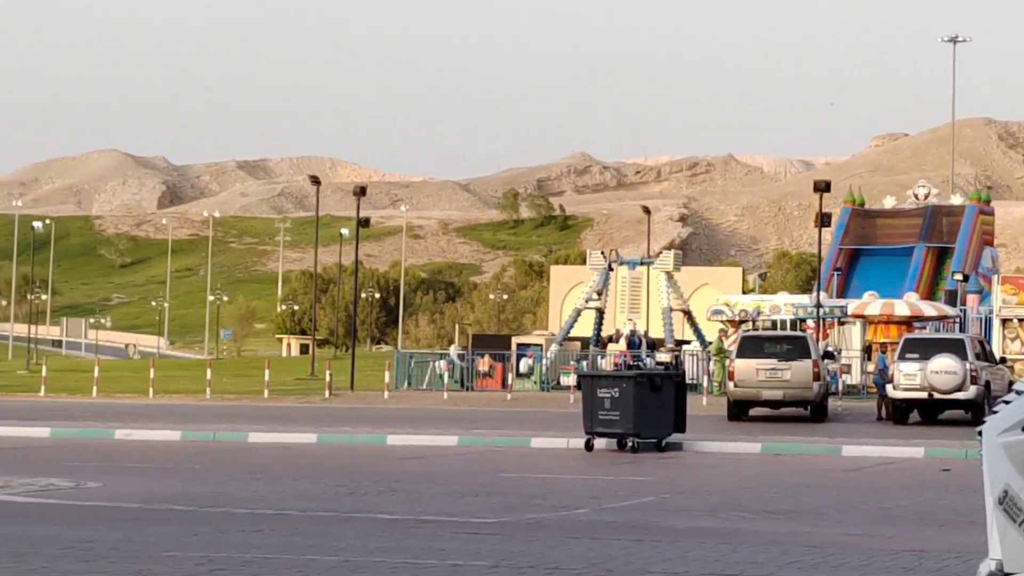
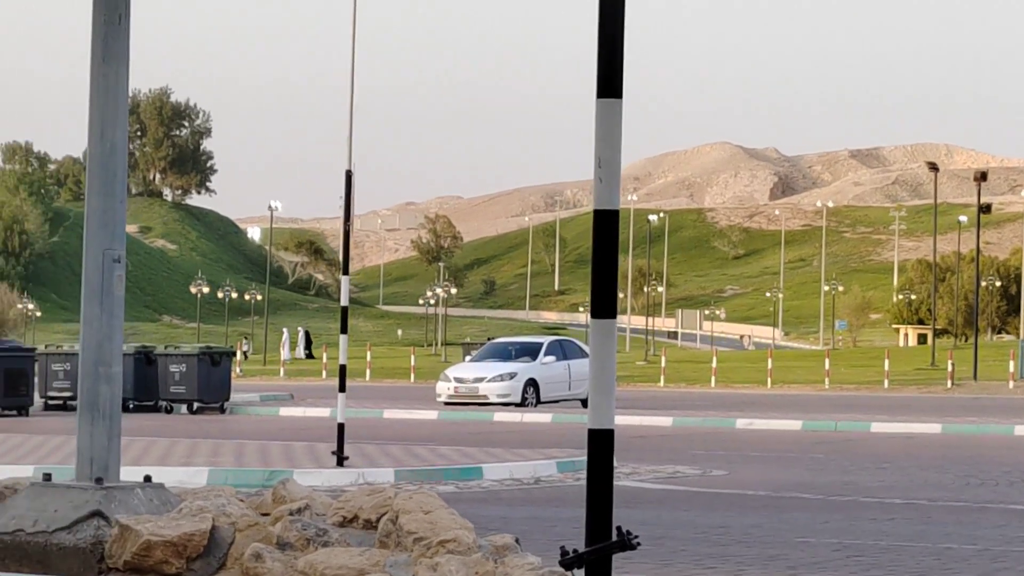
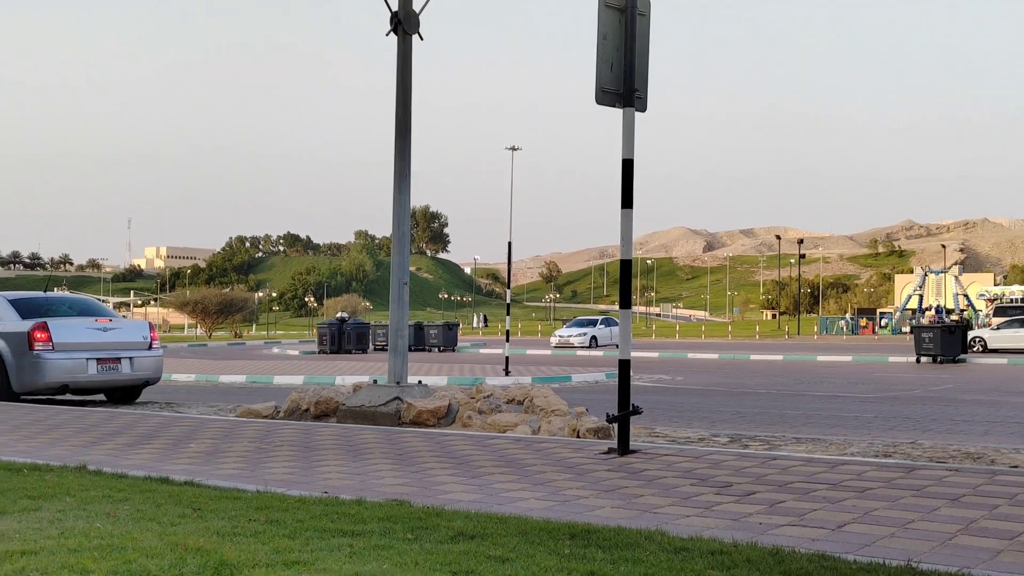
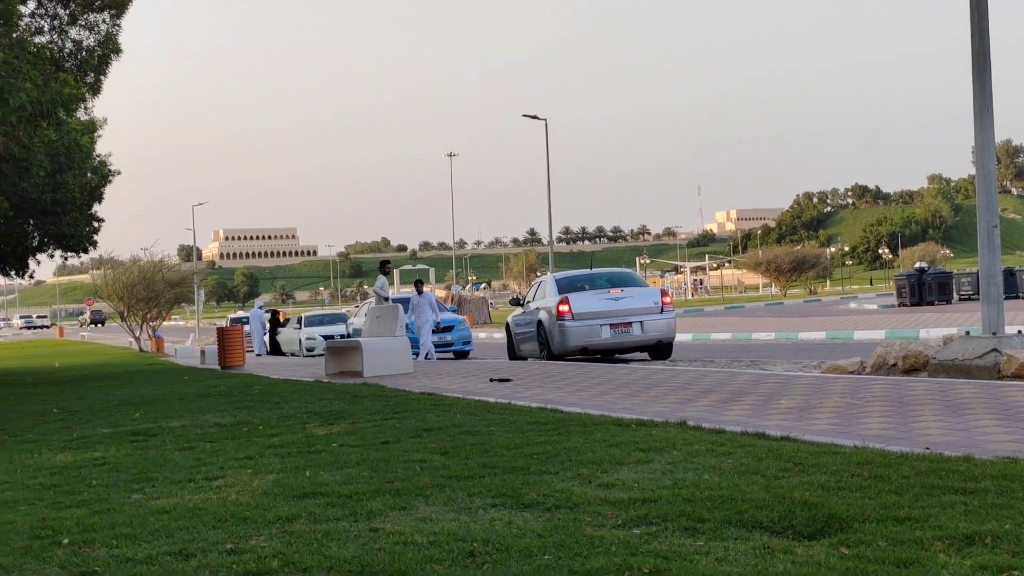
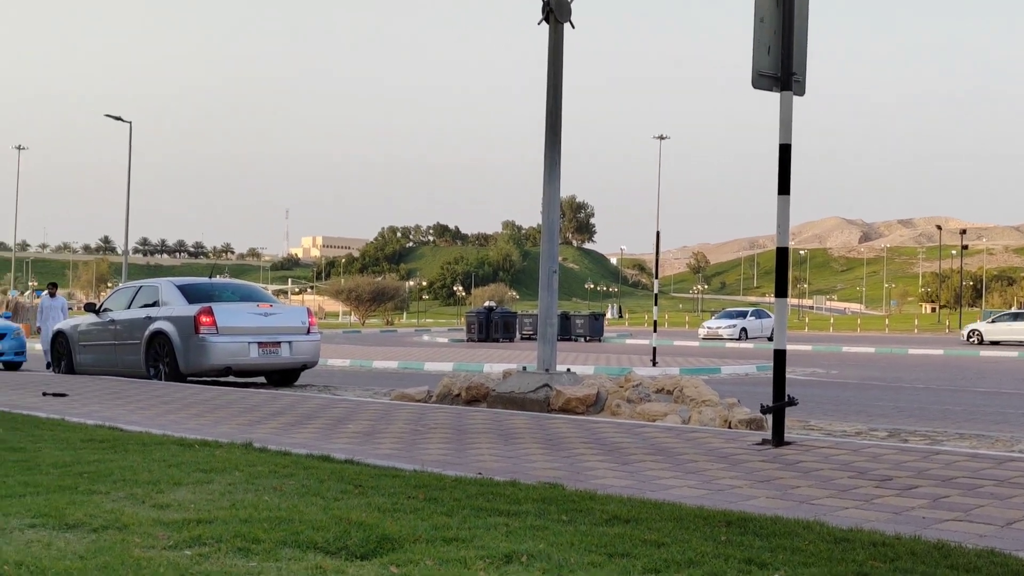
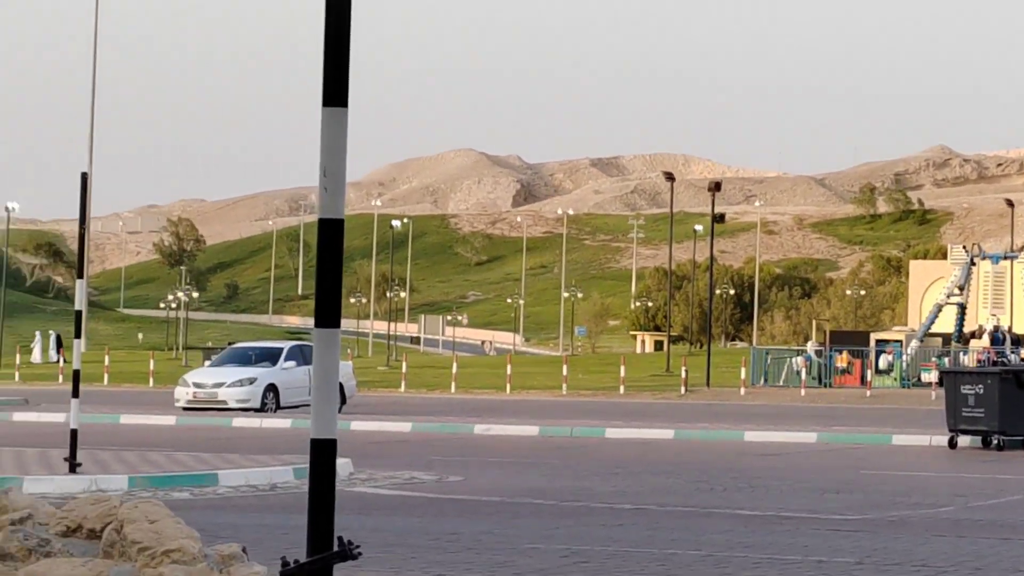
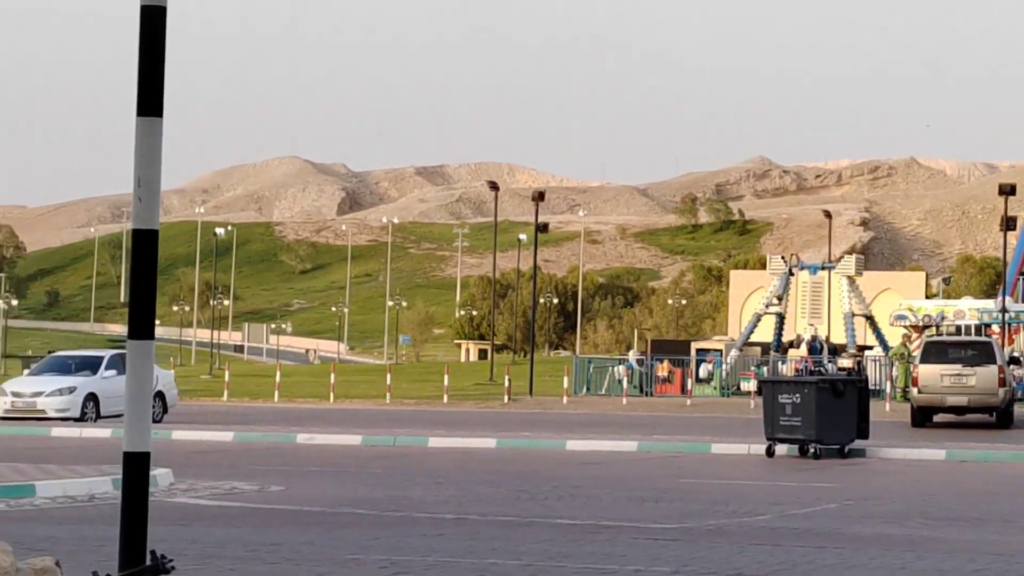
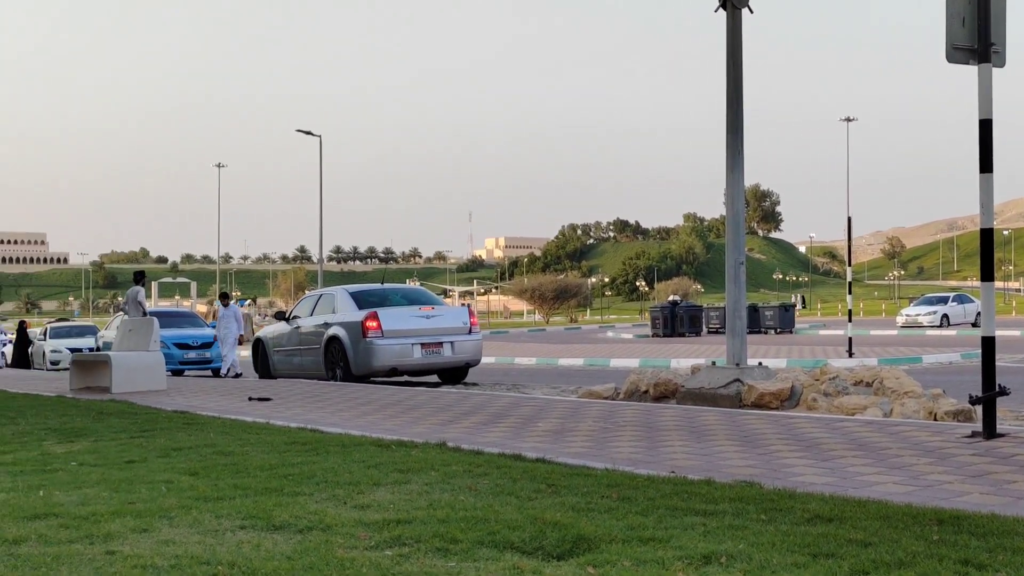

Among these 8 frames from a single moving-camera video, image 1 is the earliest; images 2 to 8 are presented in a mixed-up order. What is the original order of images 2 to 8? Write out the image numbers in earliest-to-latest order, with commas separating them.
7, 6, 2, 3, 5, 8, 4
